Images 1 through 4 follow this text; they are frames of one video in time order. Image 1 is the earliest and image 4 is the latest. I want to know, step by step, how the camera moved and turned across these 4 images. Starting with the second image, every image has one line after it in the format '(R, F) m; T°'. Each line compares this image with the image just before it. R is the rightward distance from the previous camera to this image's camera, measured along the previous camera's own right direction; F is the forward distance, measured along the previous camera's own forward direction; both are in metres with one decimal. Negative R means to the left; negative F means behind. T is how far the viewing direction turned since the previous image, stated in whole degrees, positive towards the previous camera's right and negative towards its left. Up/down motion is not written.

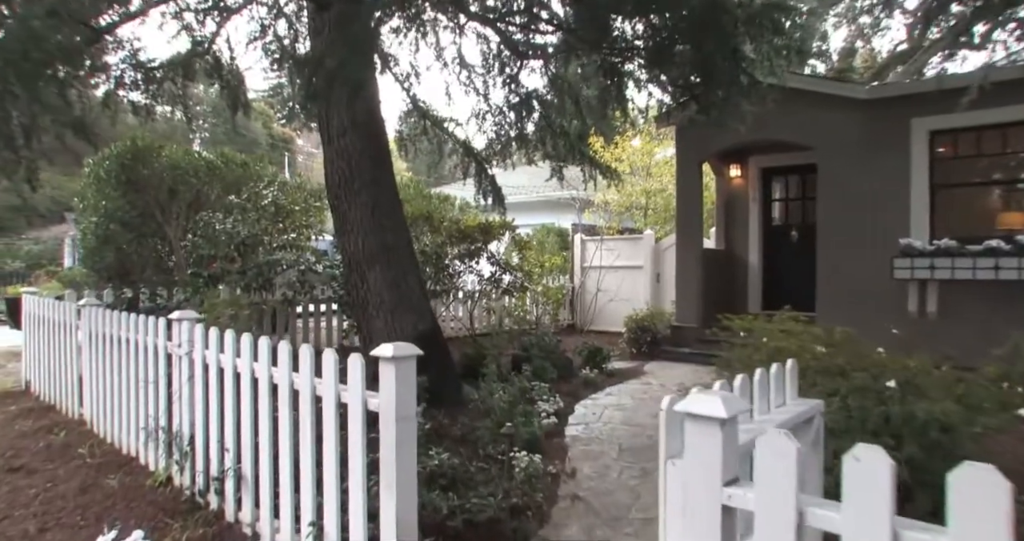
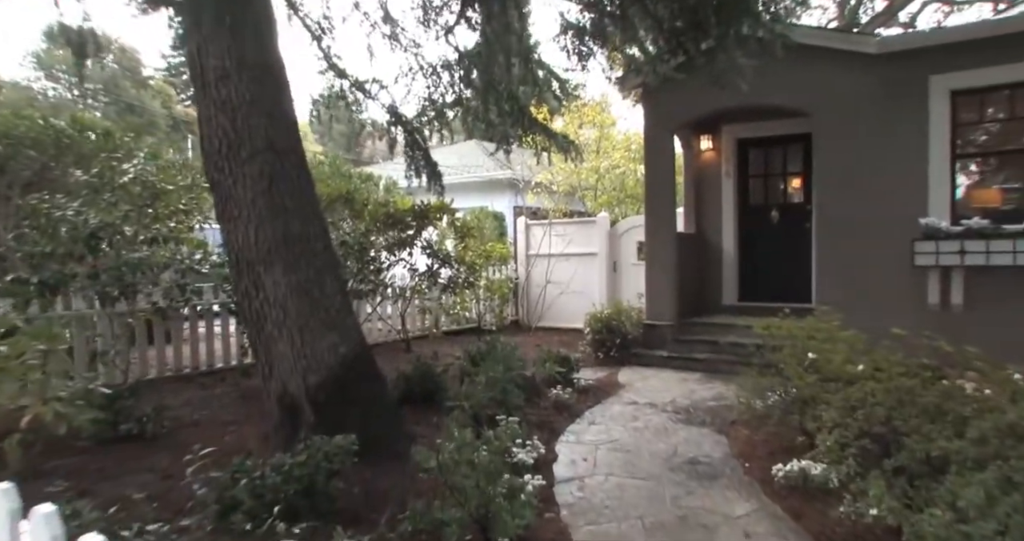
(-0.2, +1.4) m; +8°
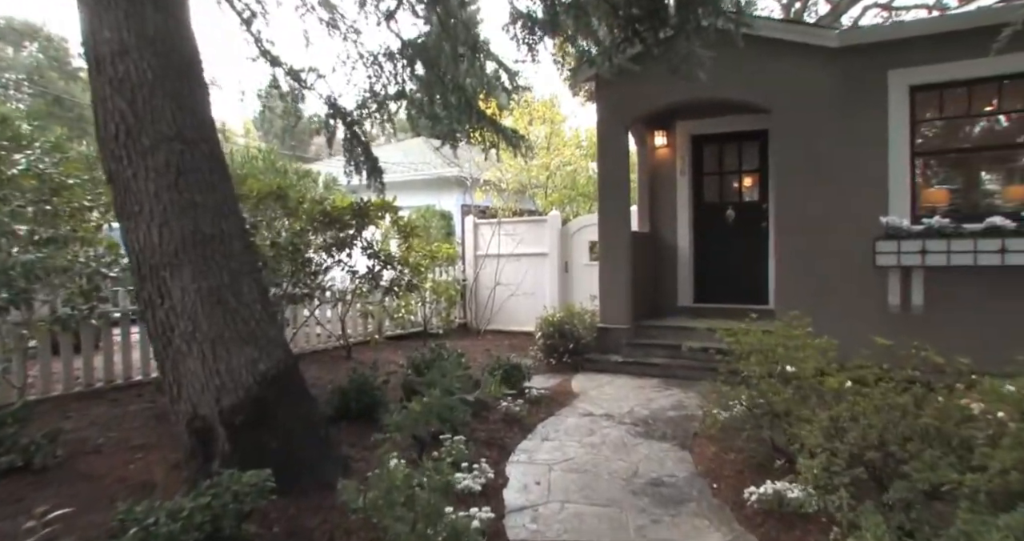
(0.0, +0.4) m; +5°
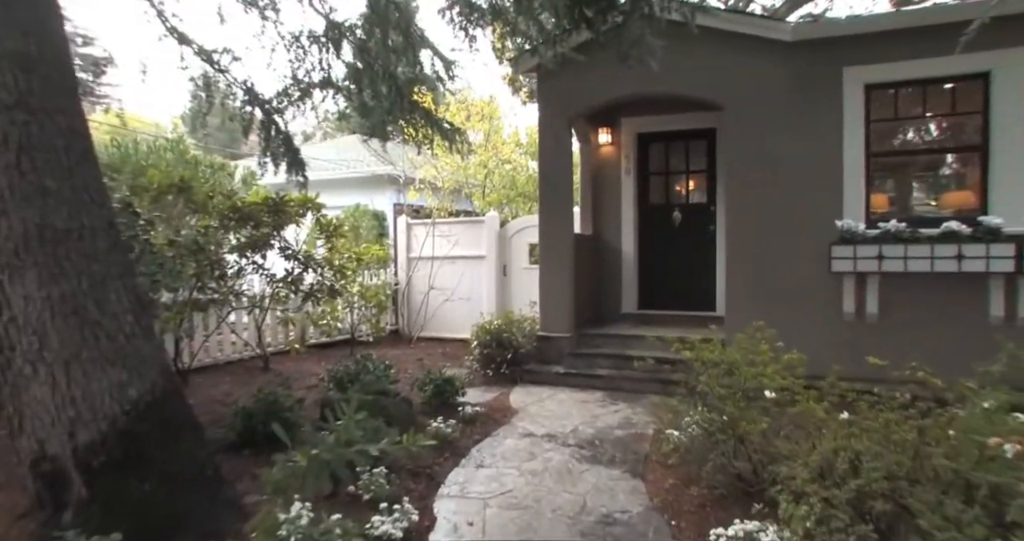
(0.0, +0.5) m; +6°
